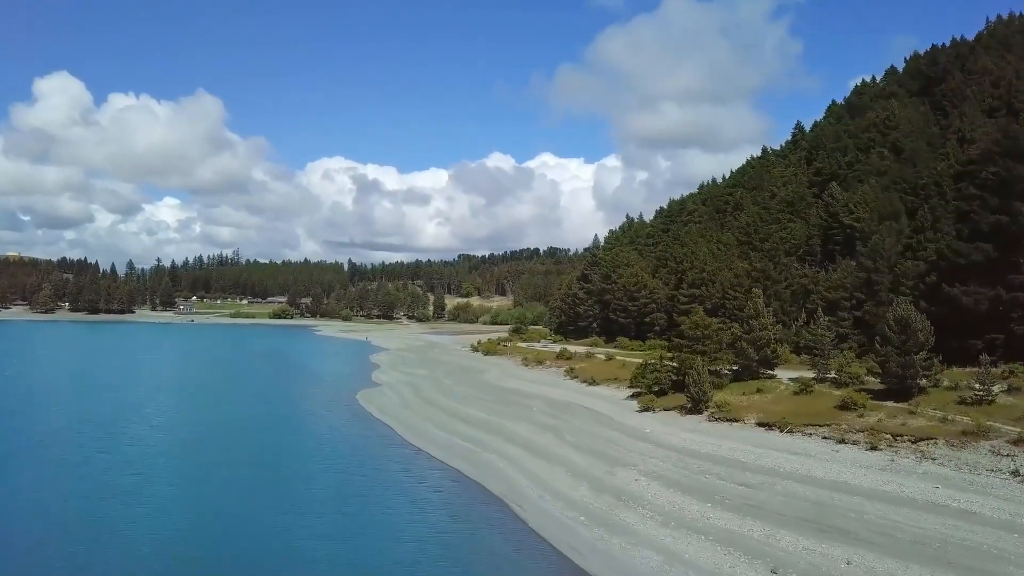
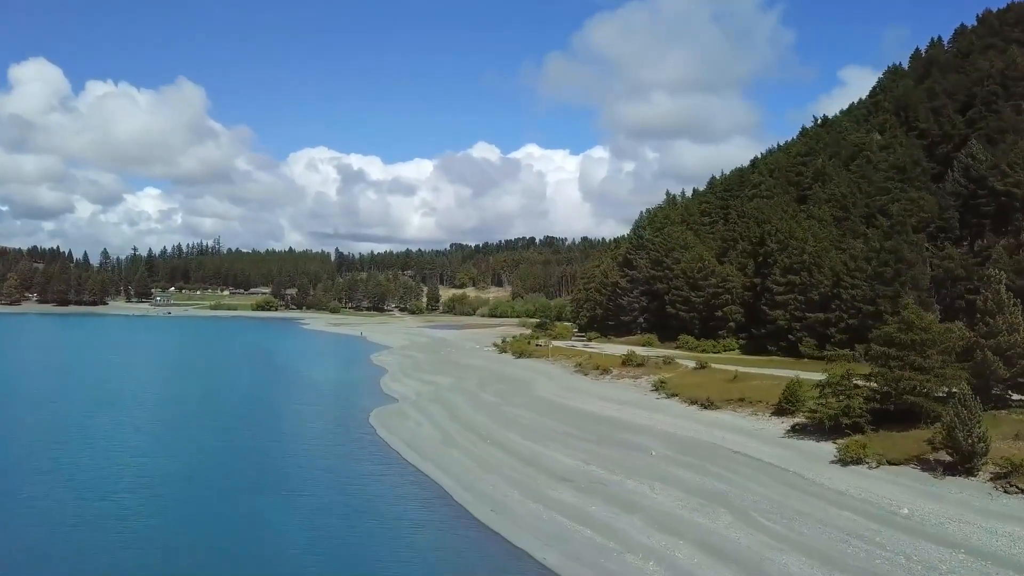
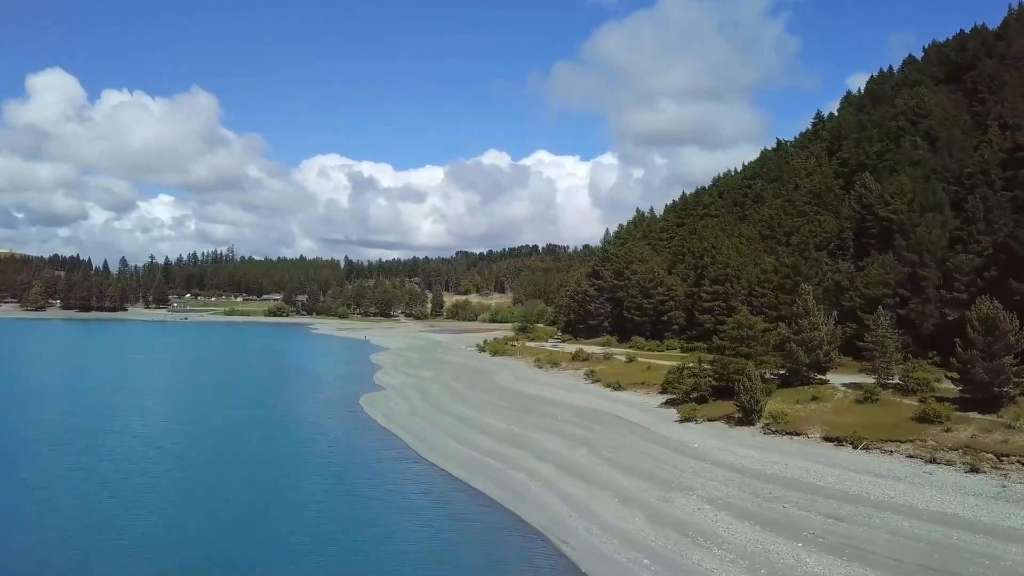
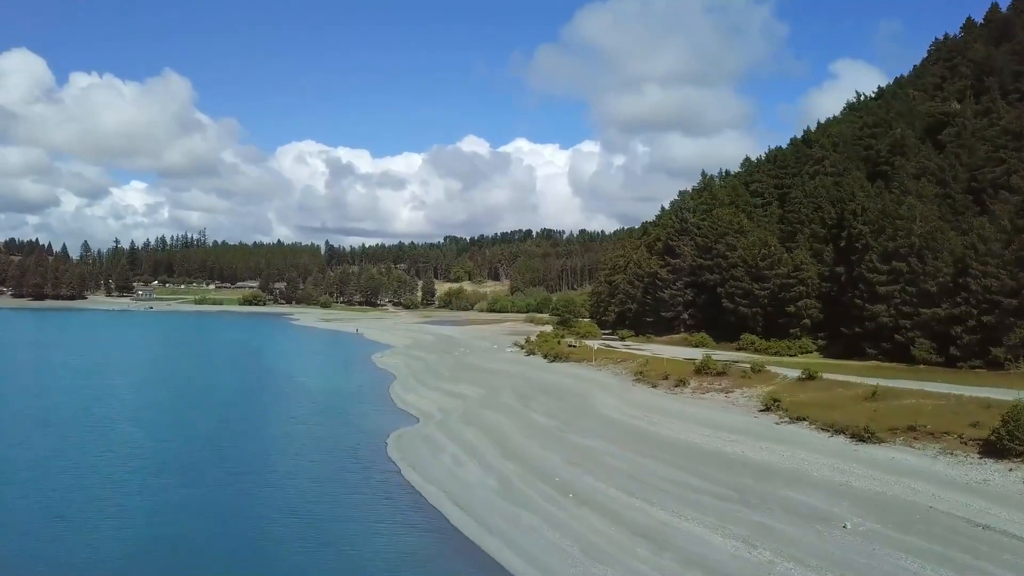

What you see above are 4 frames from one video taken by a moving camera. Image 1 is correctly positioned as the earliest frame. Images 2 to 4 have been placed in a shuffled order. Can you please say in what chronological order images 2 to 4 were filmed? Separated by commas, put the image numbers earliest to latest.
3, 2, 4
